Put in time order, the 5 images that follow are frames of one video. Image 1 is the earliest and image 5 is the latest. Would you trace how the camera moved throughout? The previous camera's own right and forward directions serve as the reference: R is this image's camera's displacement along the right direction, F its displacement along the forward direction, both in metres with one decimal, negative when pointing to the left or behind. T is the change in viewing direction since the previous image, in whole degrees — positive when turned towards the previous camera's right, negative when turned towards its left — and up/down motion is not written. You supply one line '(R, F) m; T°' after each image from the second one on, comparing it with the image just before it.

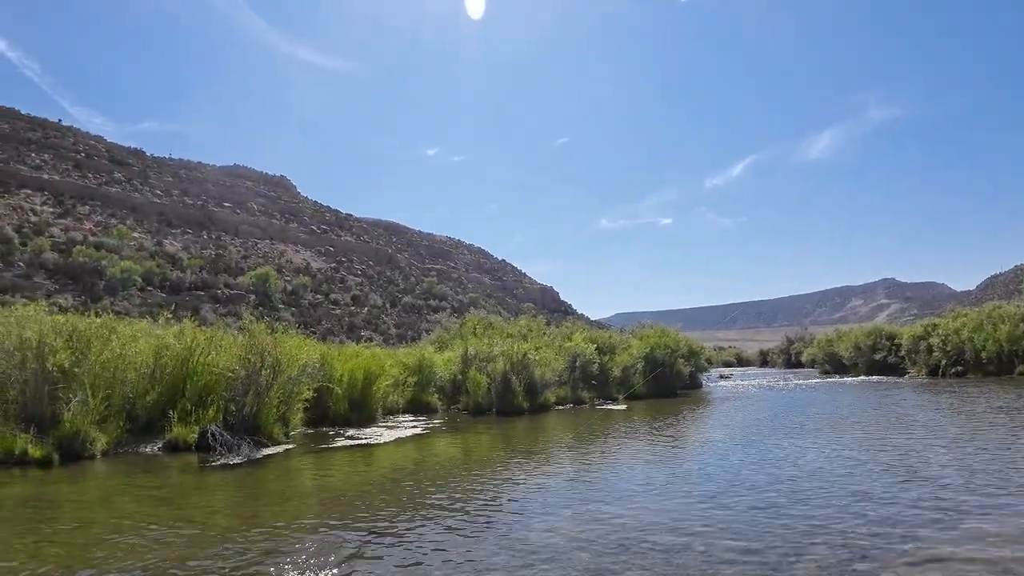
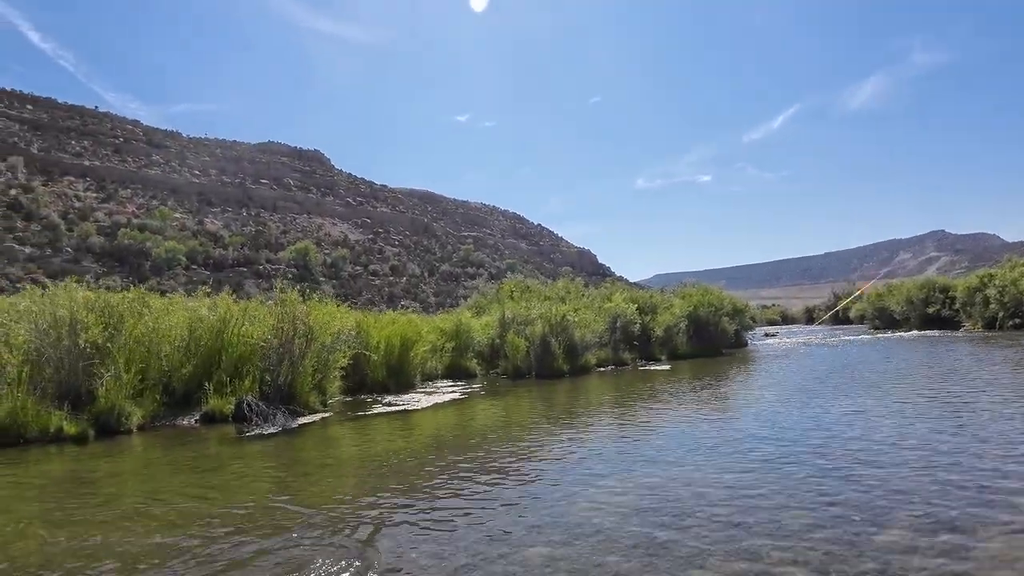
(+0.1, +1.0) m; -3°
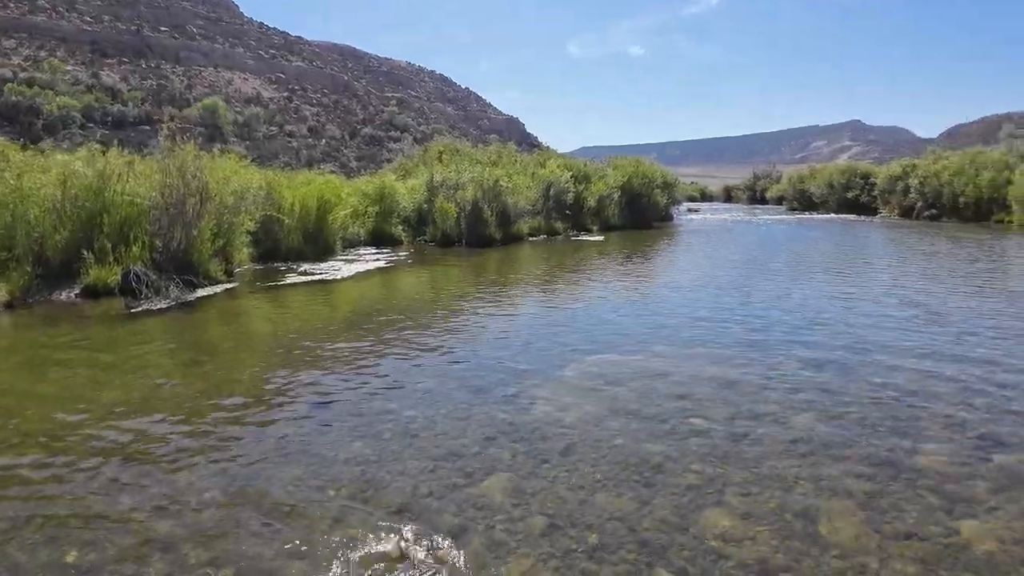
(-0.2, +2.1) m; +7°
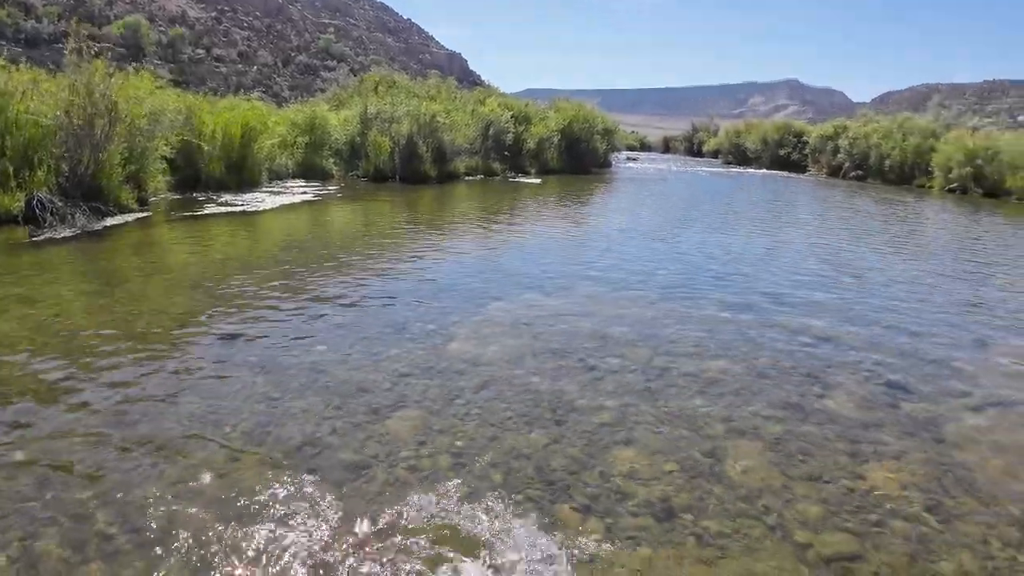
(+0.2, +0.3) m; +5°
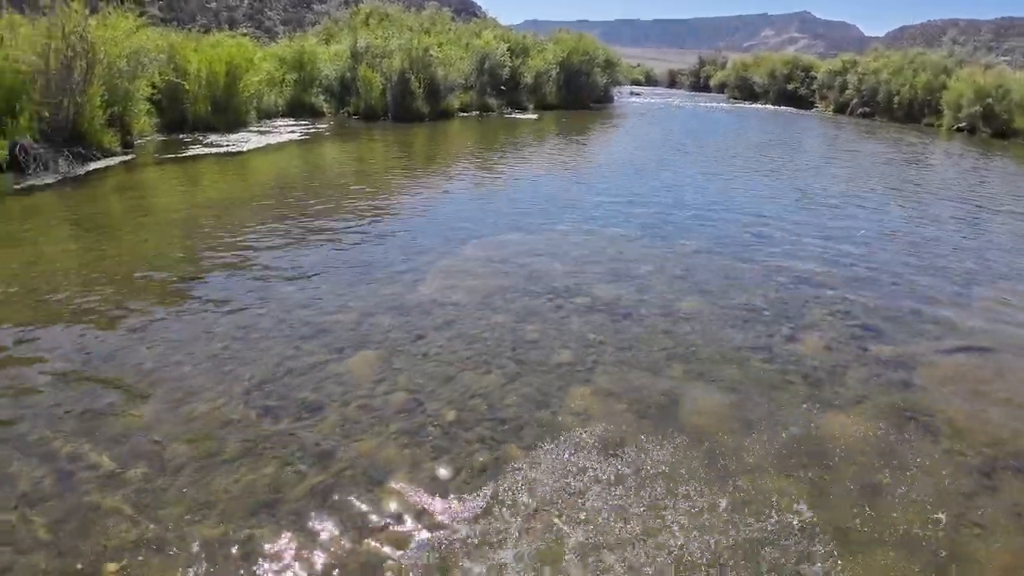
(+0.3, +0.2) m; 0°
